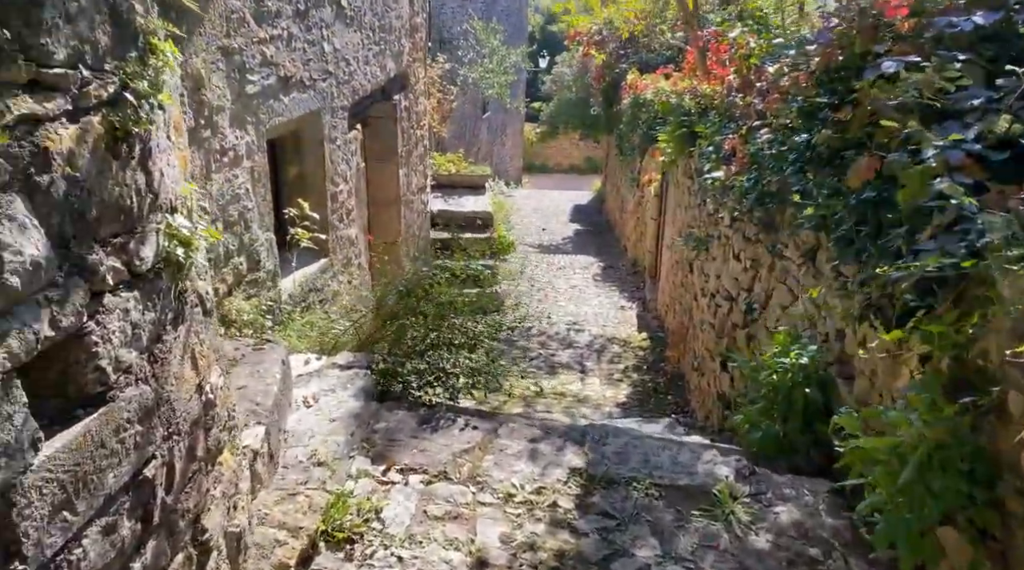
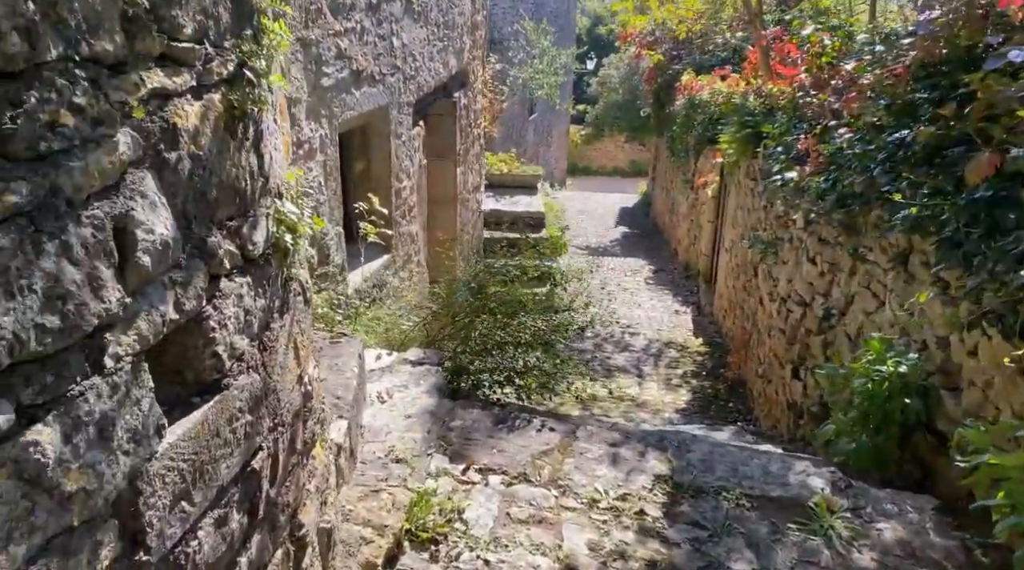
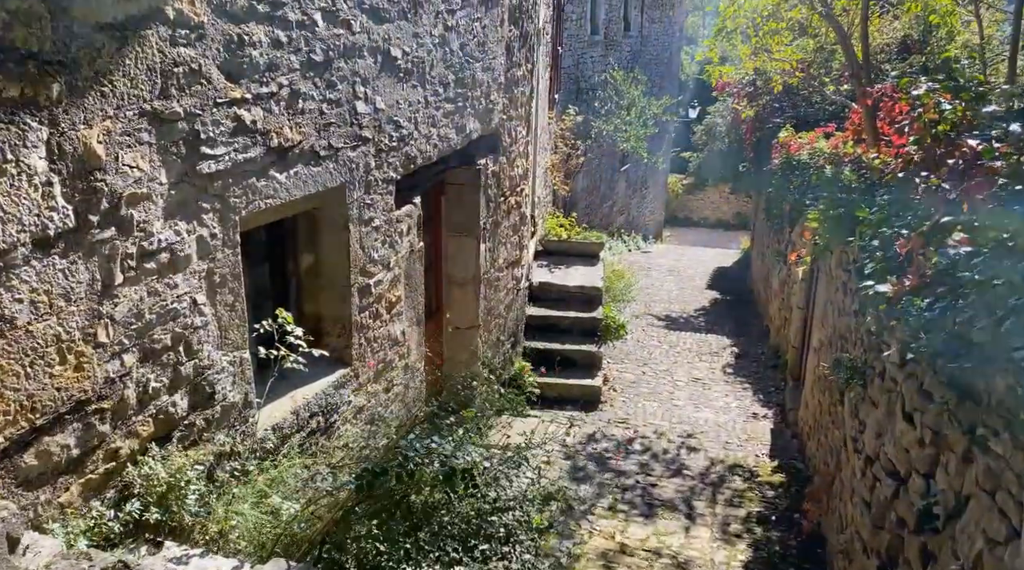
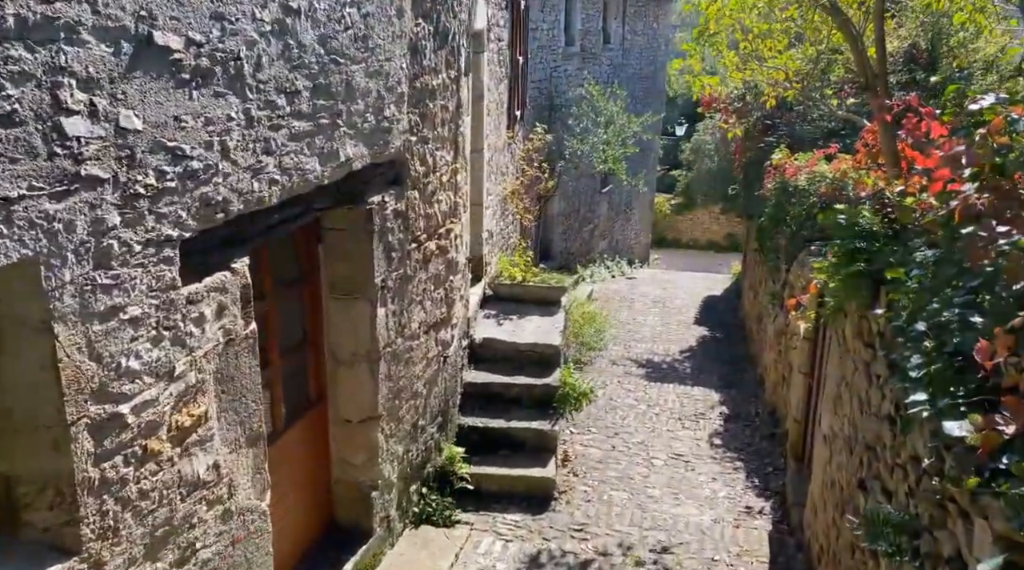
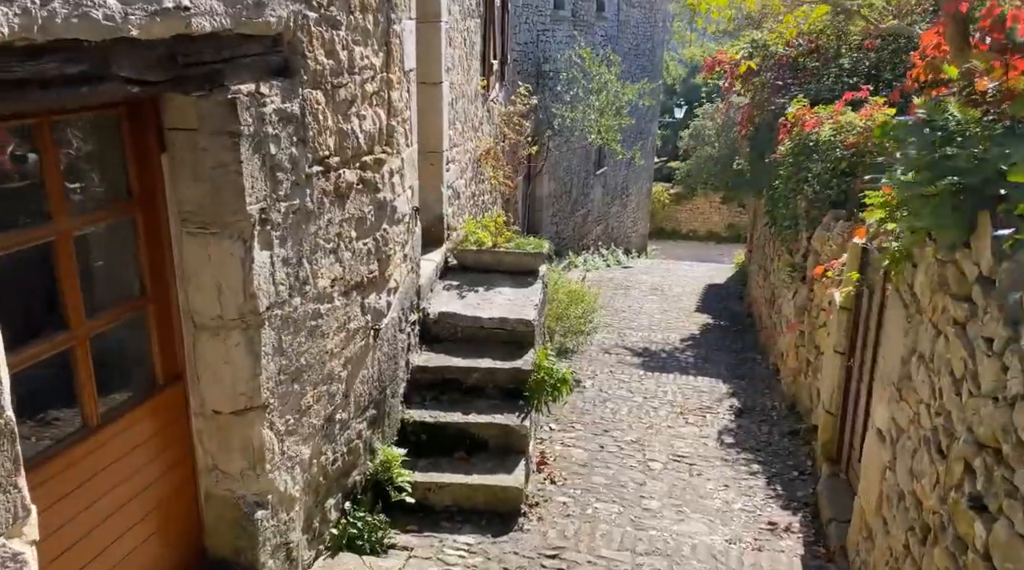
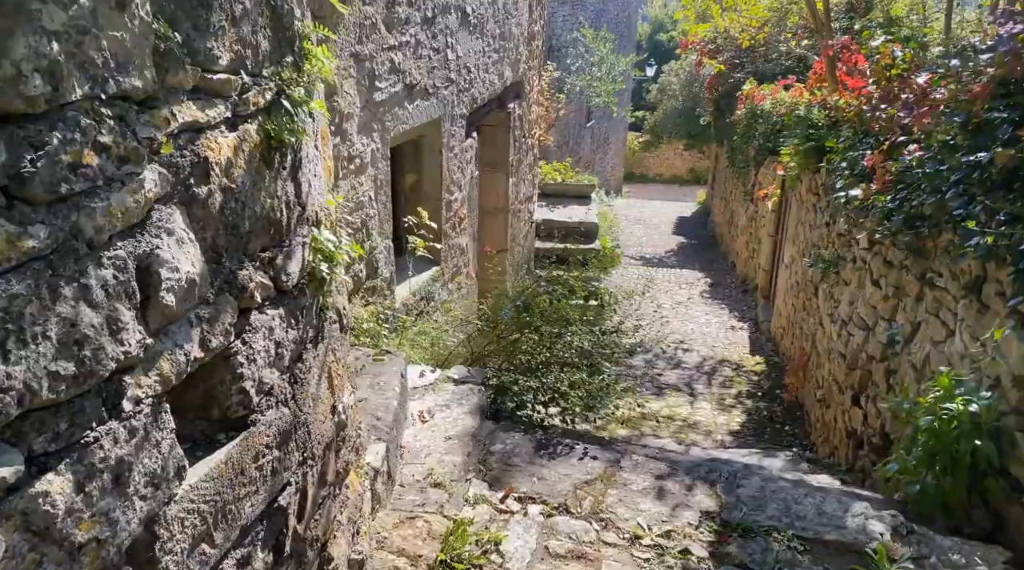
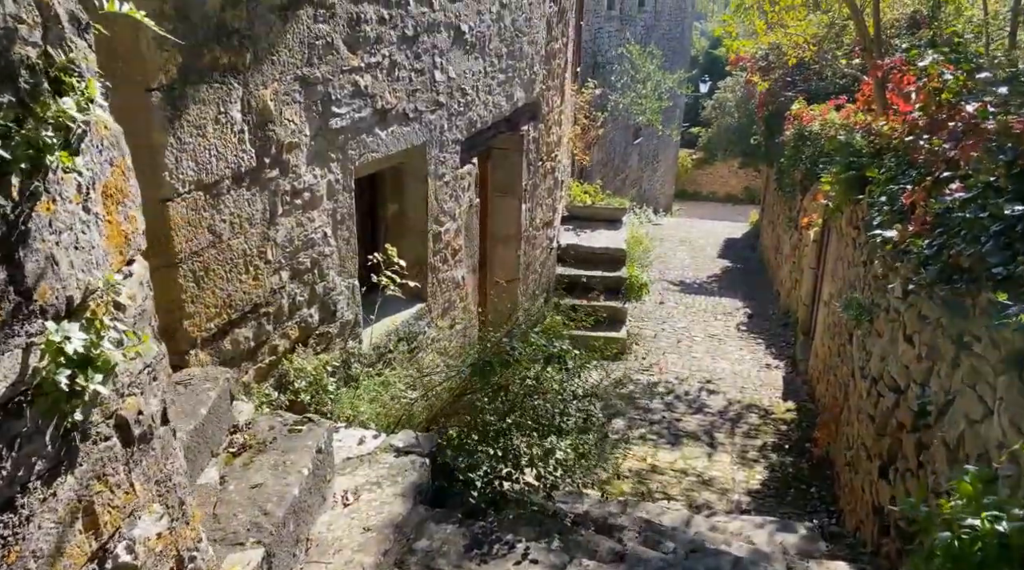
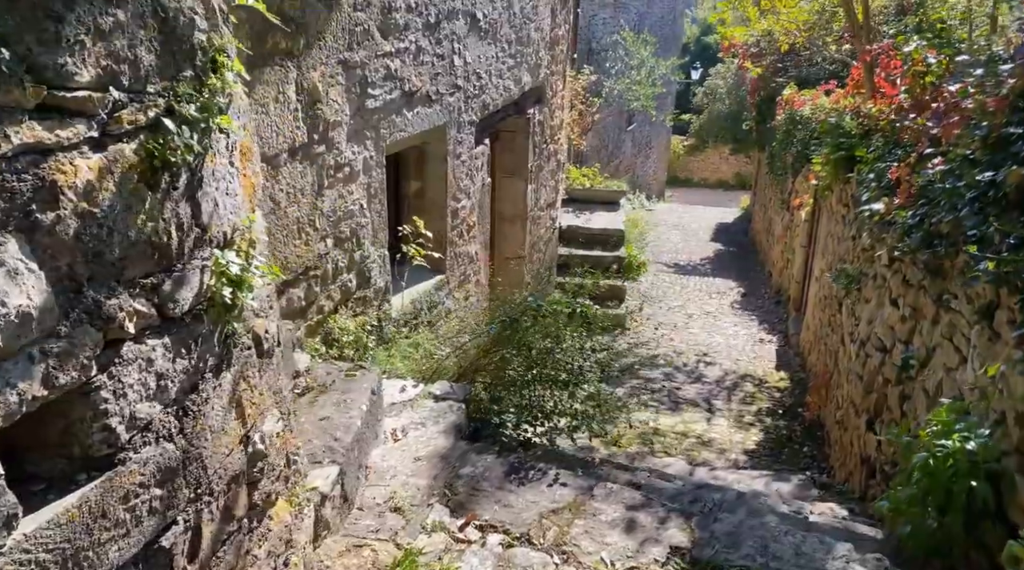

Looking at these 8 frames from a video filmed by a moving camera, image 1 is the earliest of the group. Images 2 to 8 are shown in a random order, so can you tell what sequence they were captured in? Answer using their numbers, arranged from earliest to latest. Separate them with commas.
2, 6, 8, 7, 3, 4, 5
